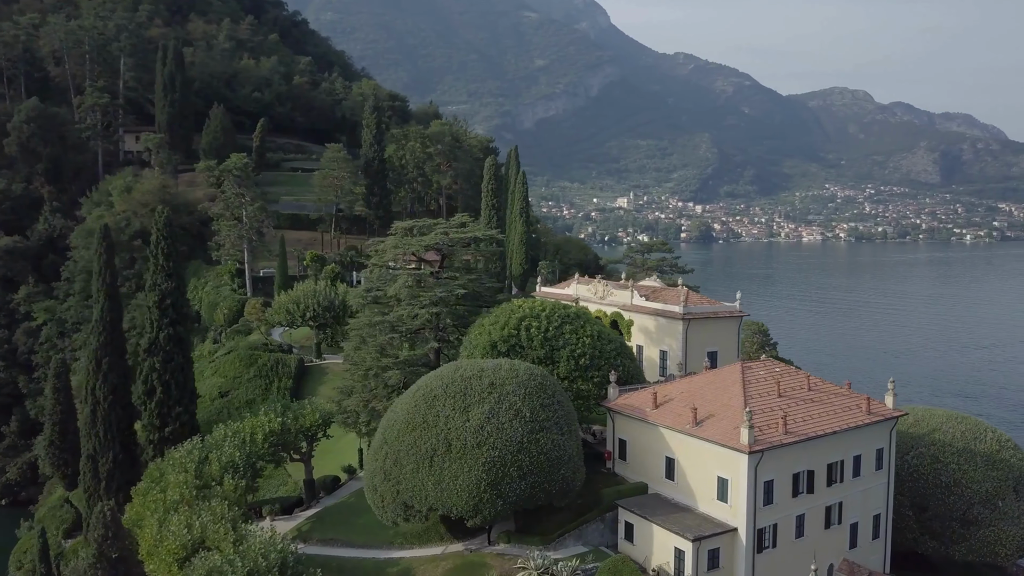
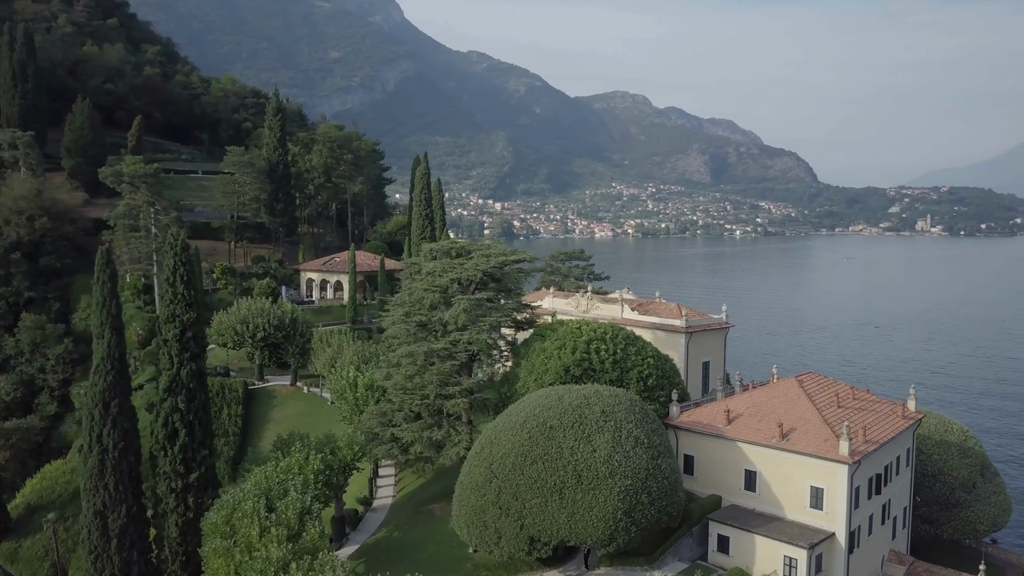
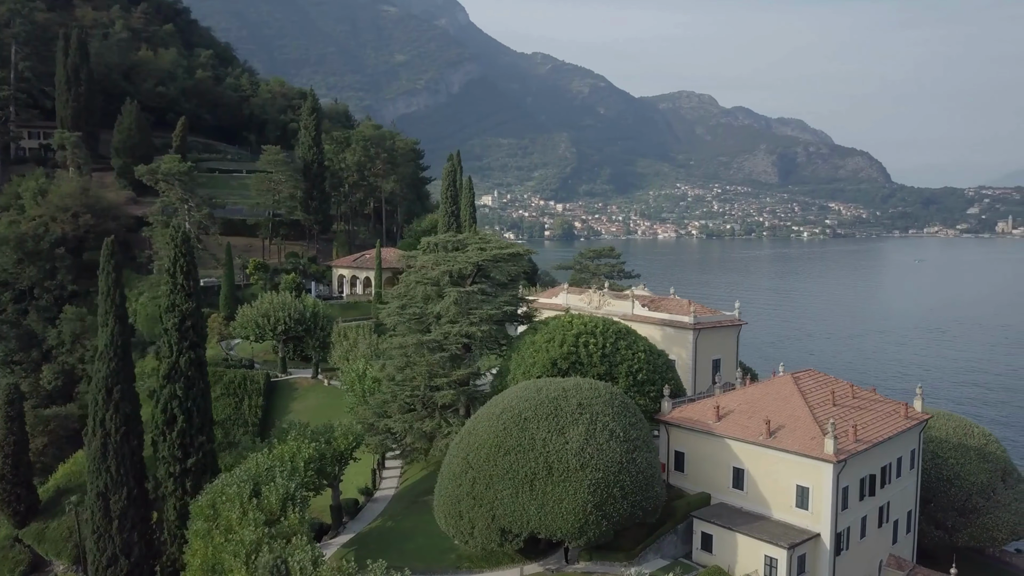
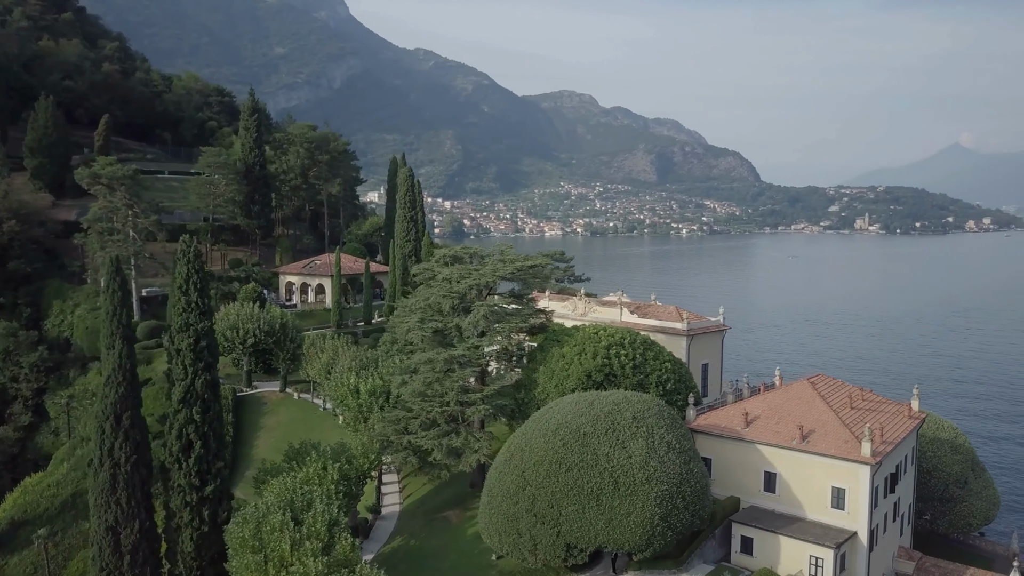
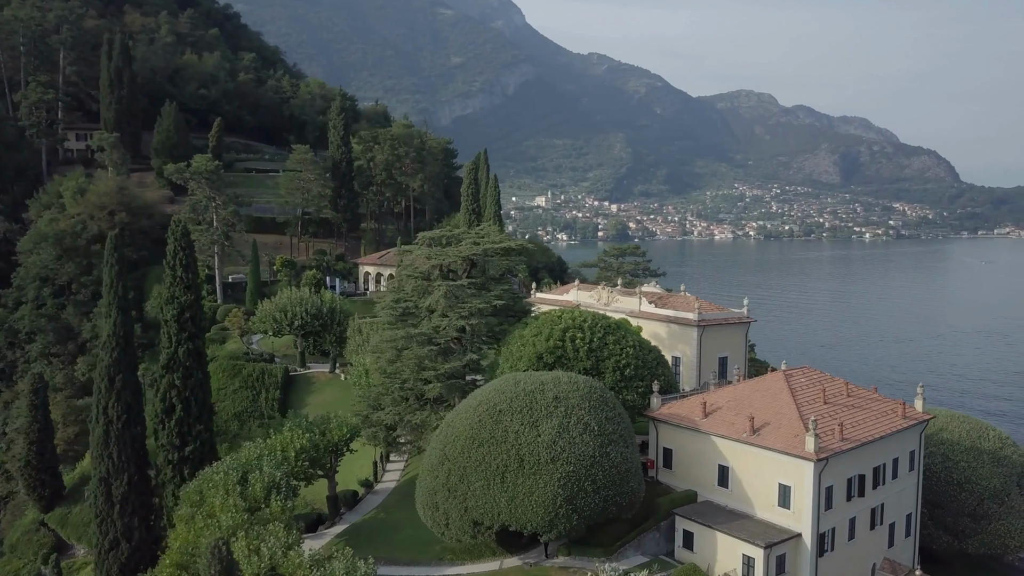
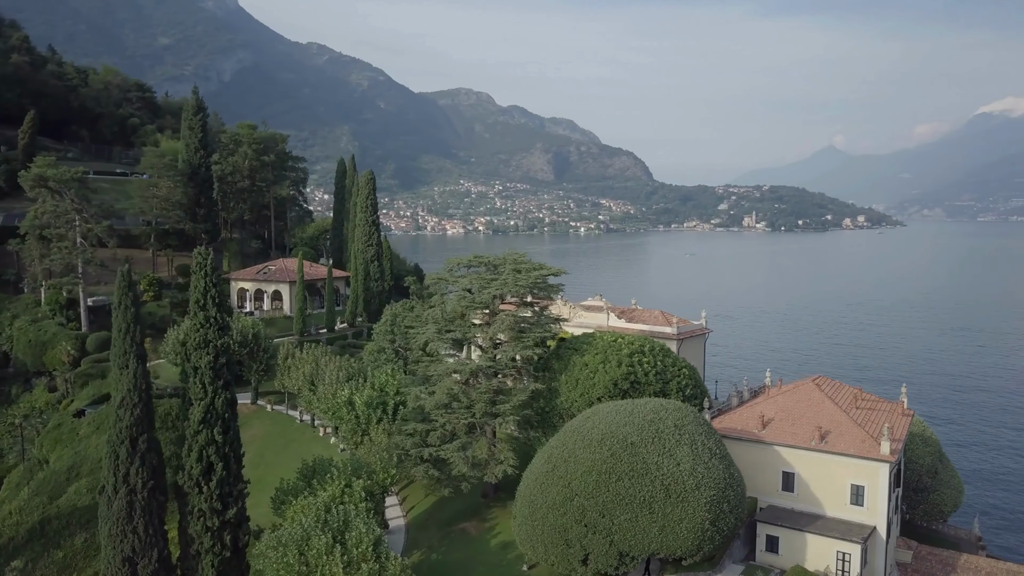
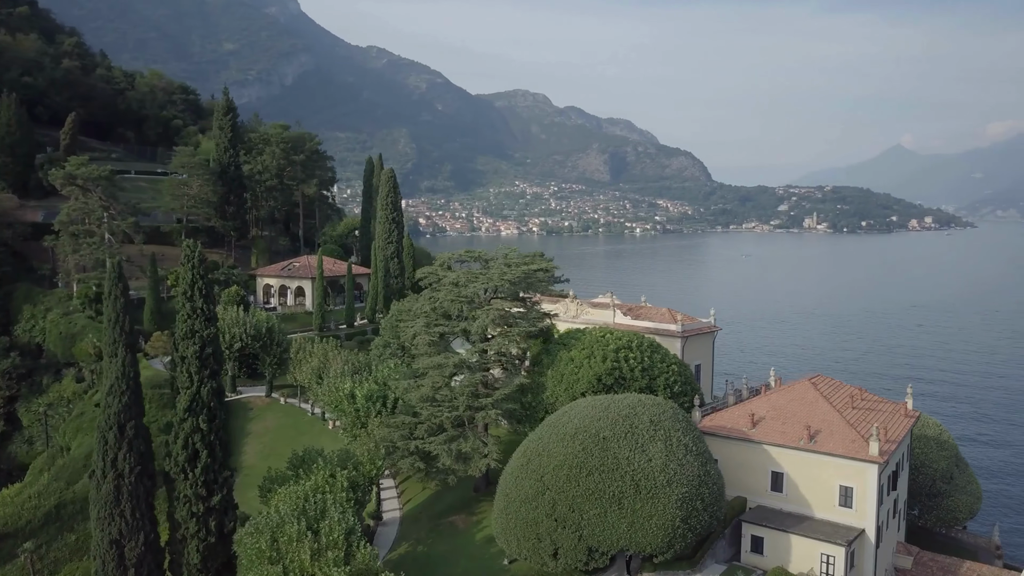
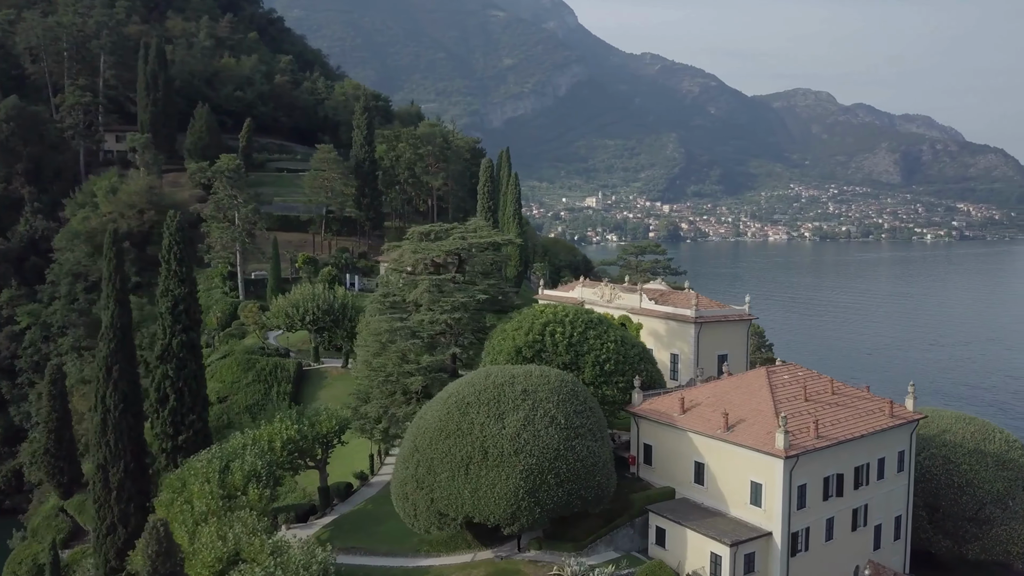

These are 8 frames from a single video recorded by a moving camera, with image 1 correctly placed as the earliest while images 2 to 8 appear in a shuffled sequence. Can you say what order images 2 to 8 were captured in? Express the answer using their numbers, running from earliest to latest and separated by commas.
8, 5, 3, 2, 4, 7, 6
